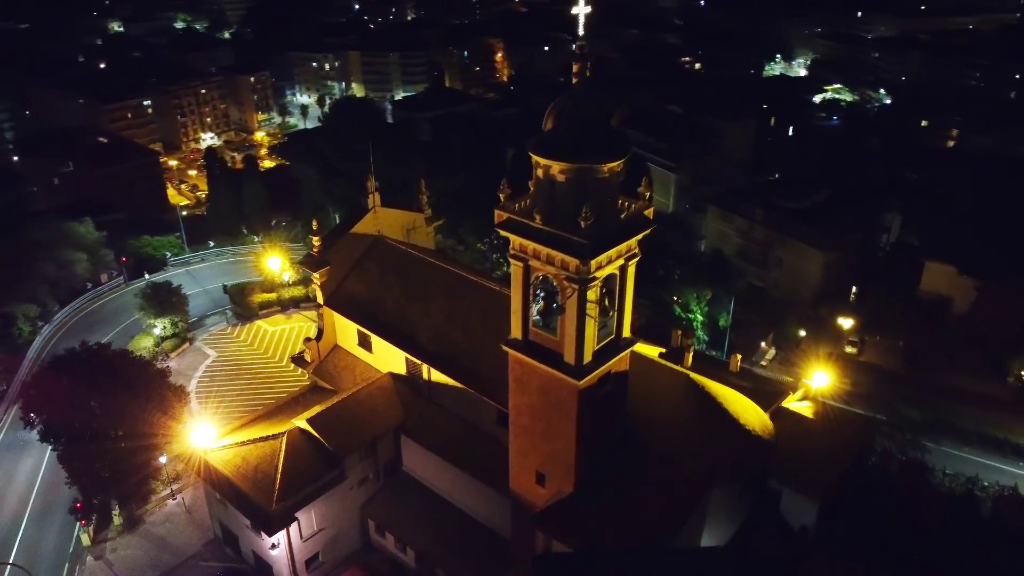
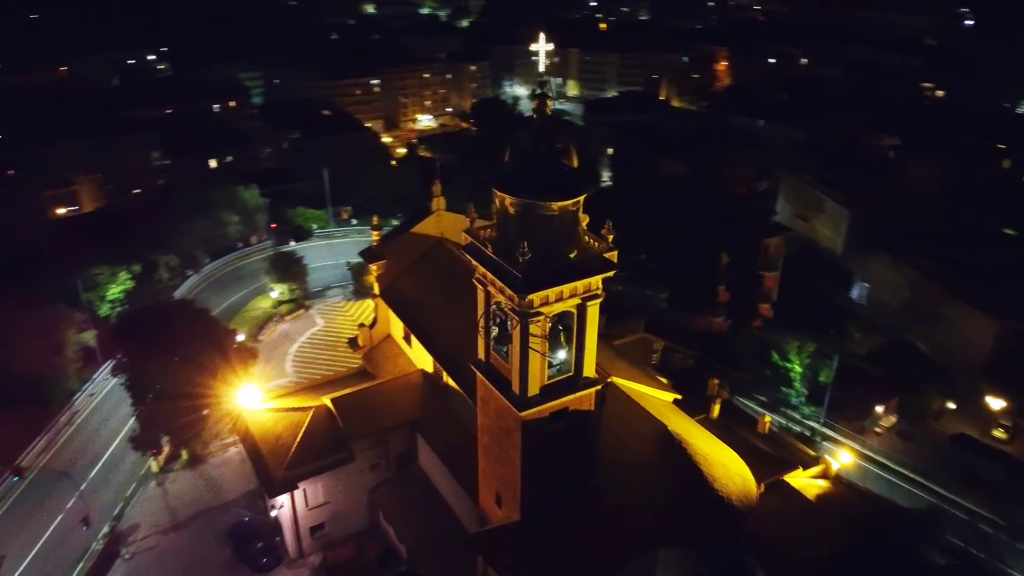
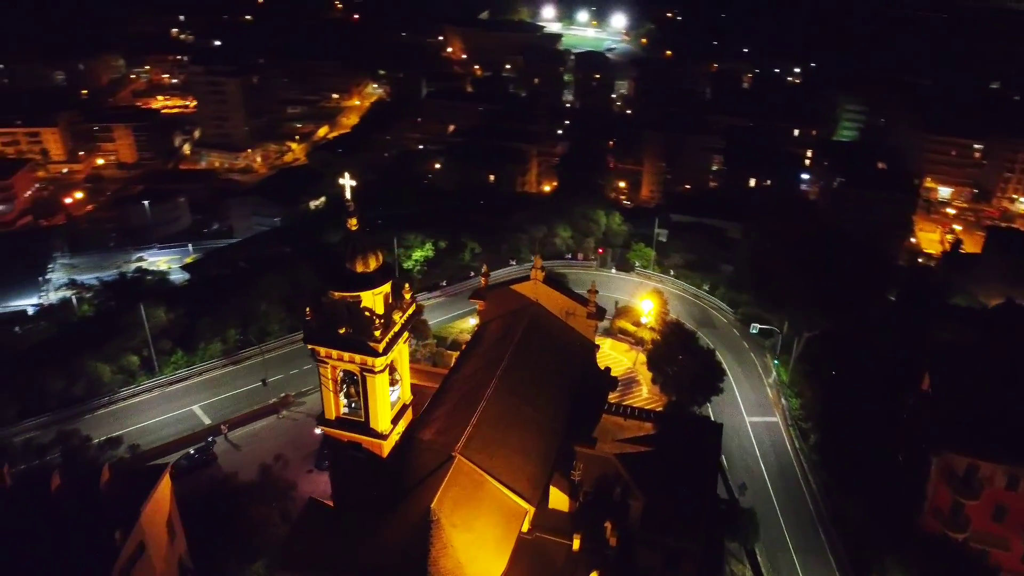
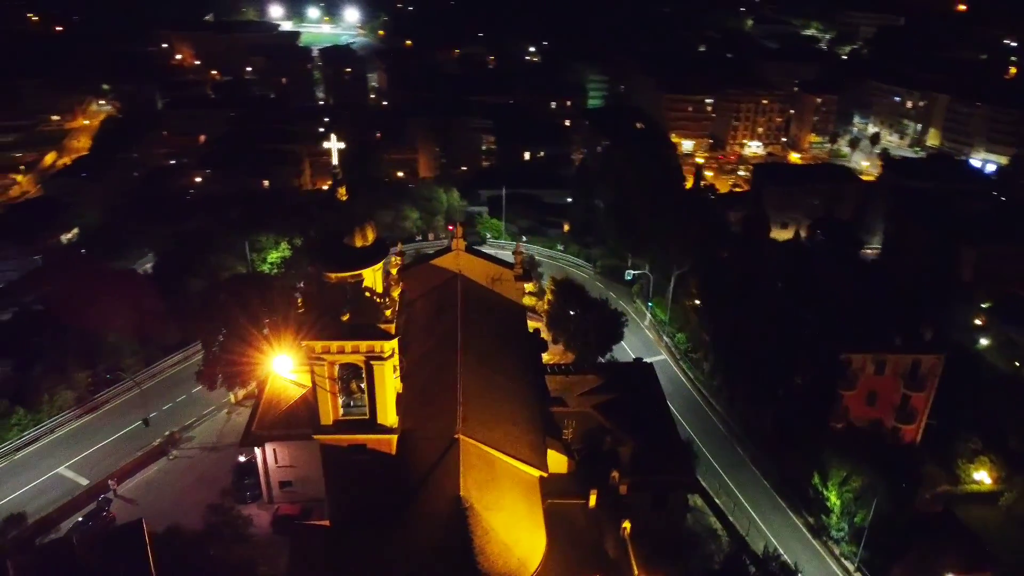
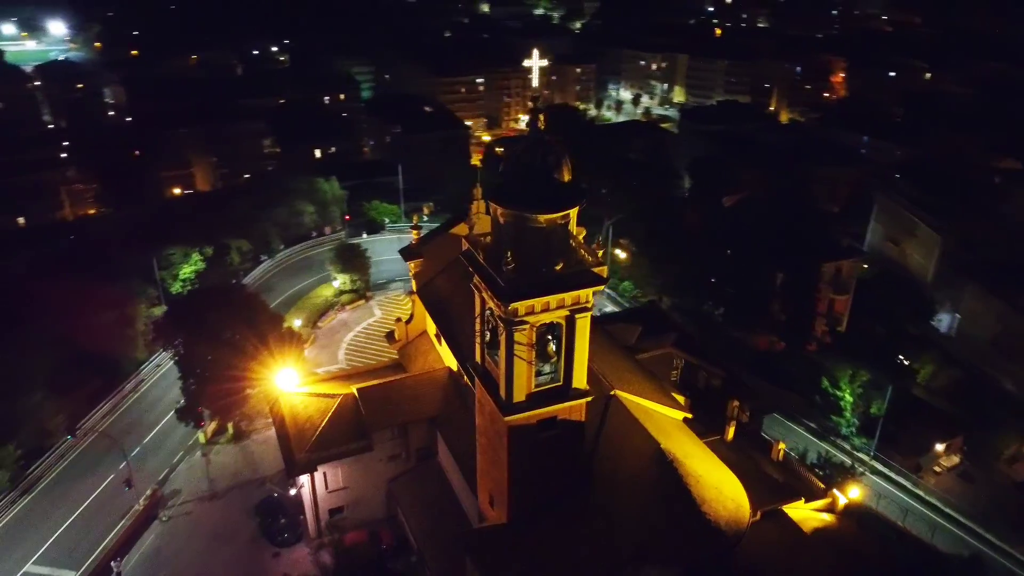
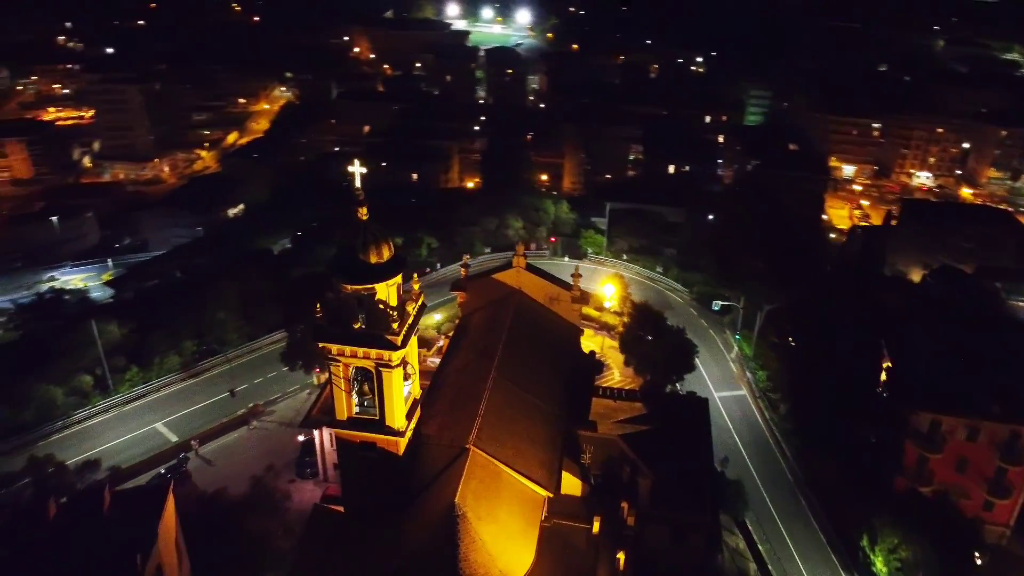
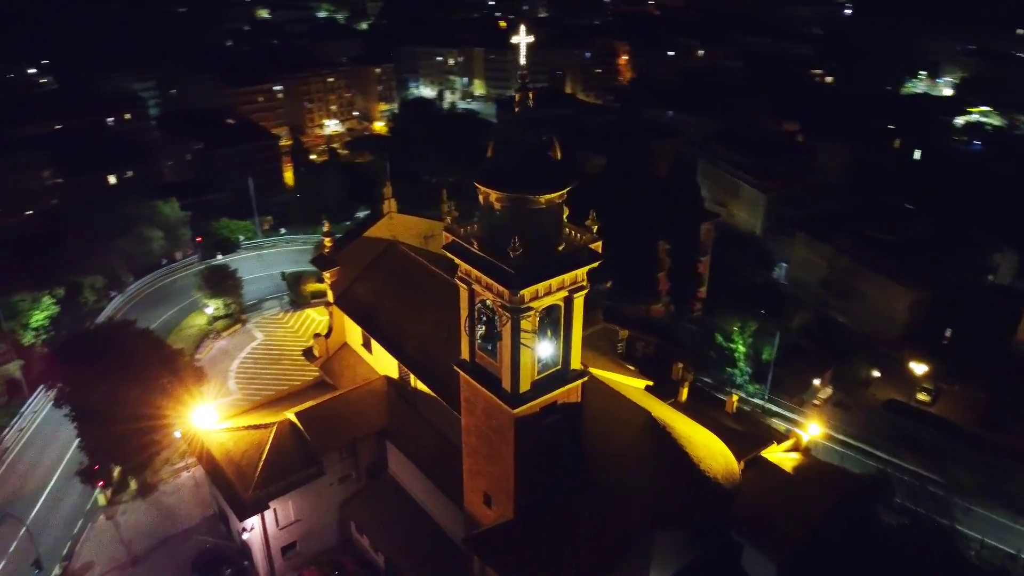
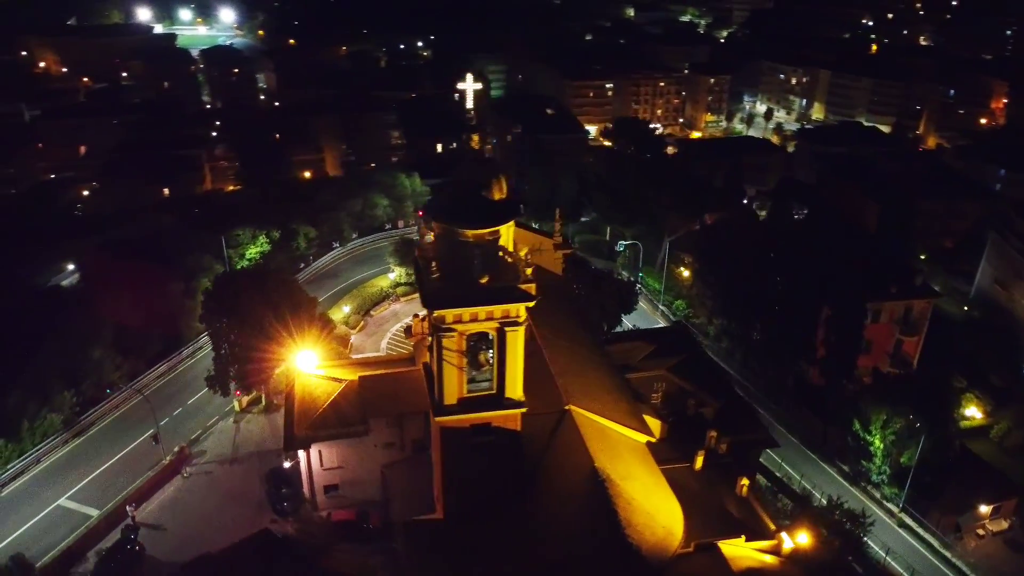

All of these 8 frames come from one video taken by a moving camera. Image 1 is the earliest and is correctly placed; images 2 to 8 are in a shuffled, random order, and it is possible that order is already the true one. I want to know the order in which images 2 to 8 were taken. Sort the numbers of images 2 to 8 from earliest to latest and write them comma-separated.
7, 2, 5, 8, 4, 6, 3
